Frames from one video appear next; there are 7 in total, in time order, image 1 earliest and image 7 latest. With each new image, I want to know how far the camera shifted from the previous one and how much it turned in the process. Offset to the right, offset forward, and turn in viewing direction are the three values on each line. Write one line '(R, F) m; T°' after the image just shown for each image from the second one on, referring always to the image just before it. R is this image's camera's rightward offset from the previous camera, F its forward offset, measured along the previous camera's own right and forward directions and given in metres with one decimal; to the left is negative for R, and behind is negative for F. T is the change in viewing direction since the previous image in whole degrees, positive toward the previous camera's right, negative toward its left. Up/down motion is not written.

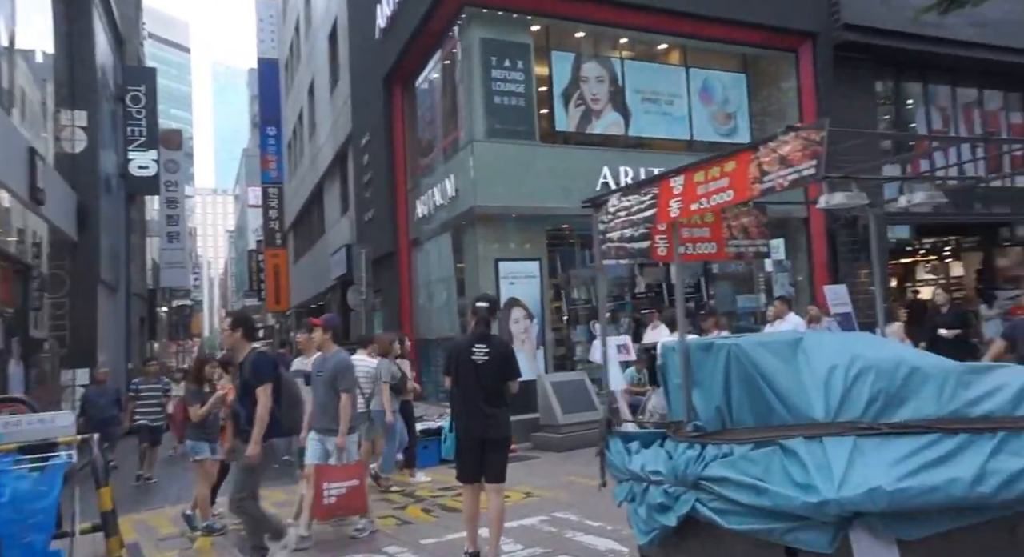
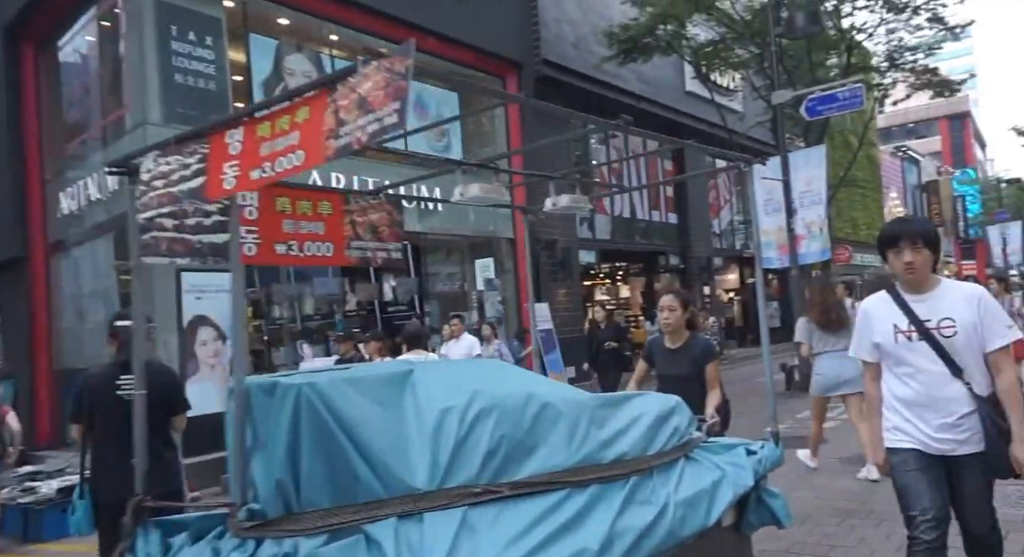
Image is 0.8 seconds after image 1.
(+0.1, +0.6) m; +20°
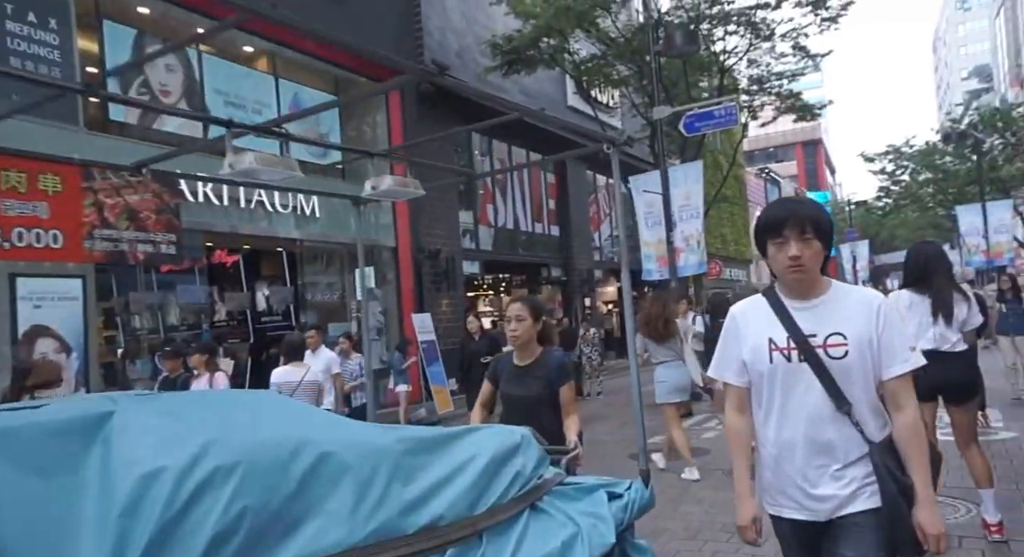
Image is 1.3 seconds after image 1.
(0.0, +0.3) m; +8°
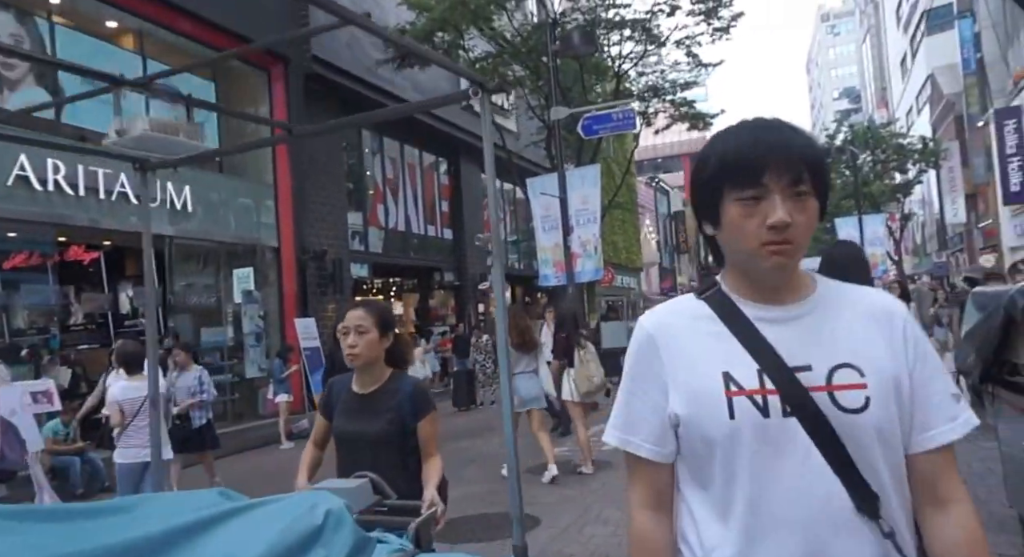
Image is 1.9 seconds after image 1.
(0.0, +0.6) m; +7°
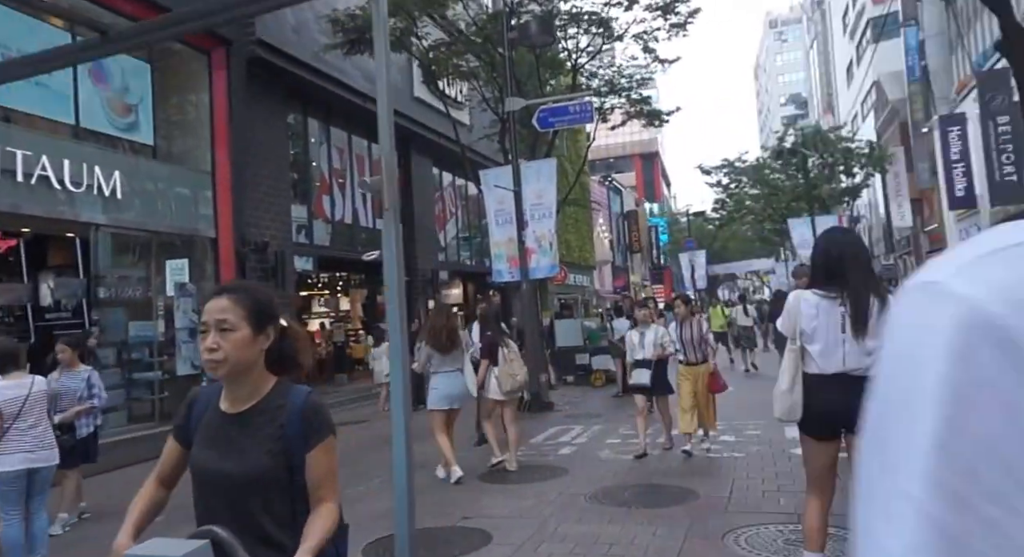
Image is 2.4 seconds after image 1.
(0.0, +0.5) m; +3°
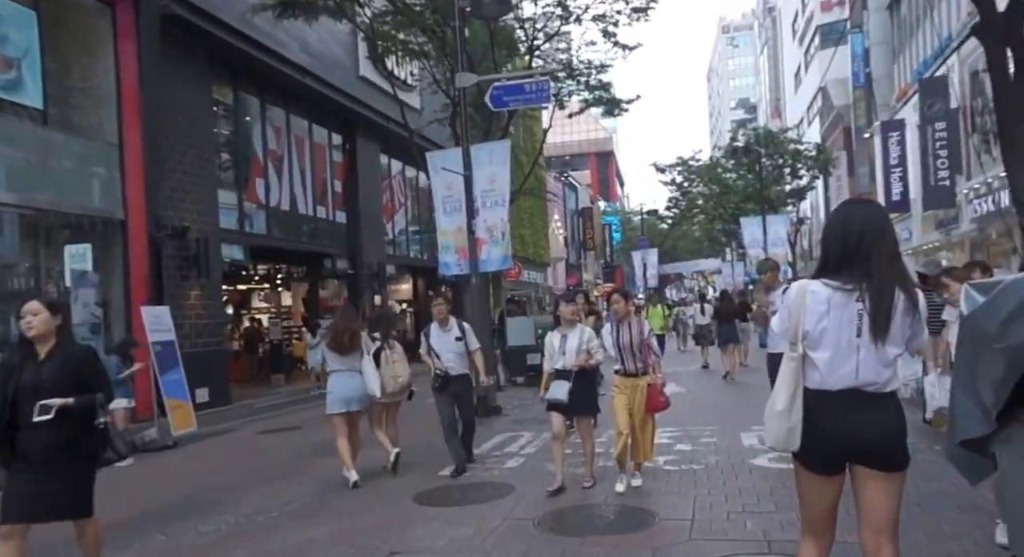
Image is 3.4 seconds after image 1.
(+0.1, +1.1) m; +3°
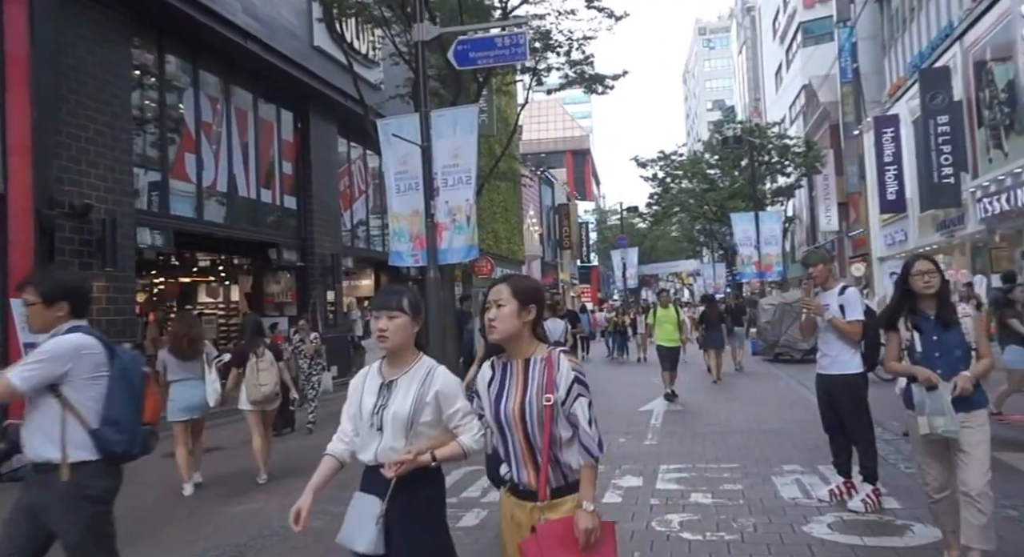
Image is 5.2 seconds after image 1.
(+0.1, +2.3) m; +2°
